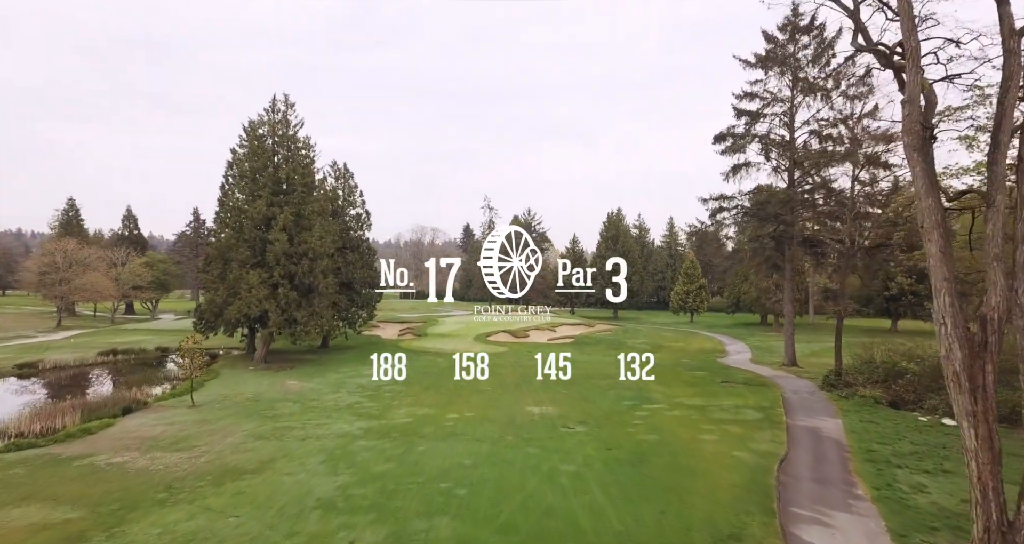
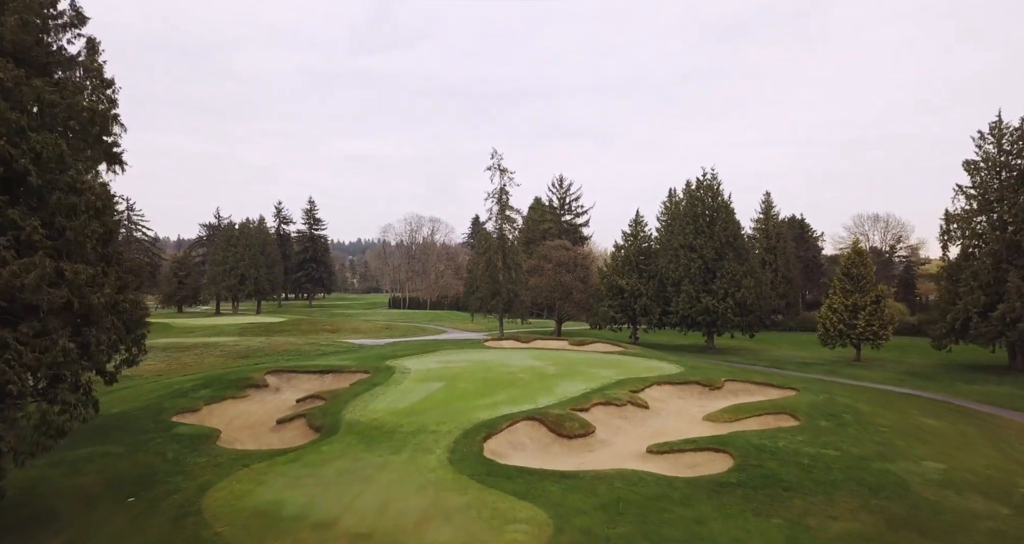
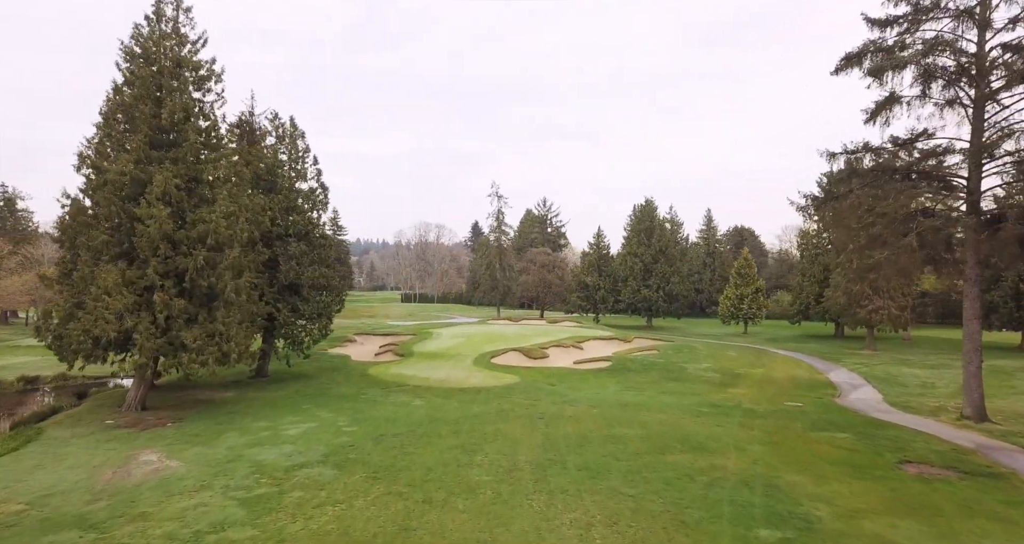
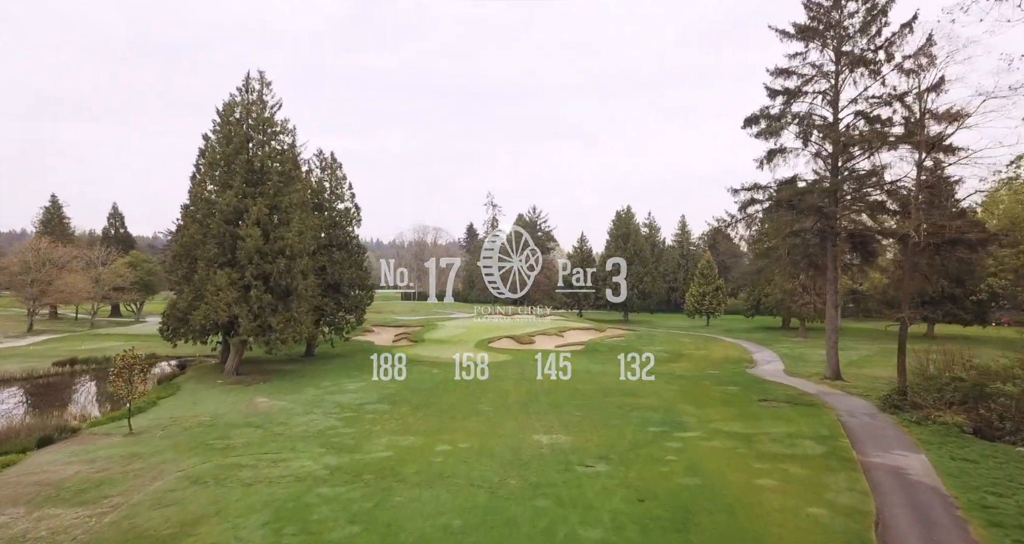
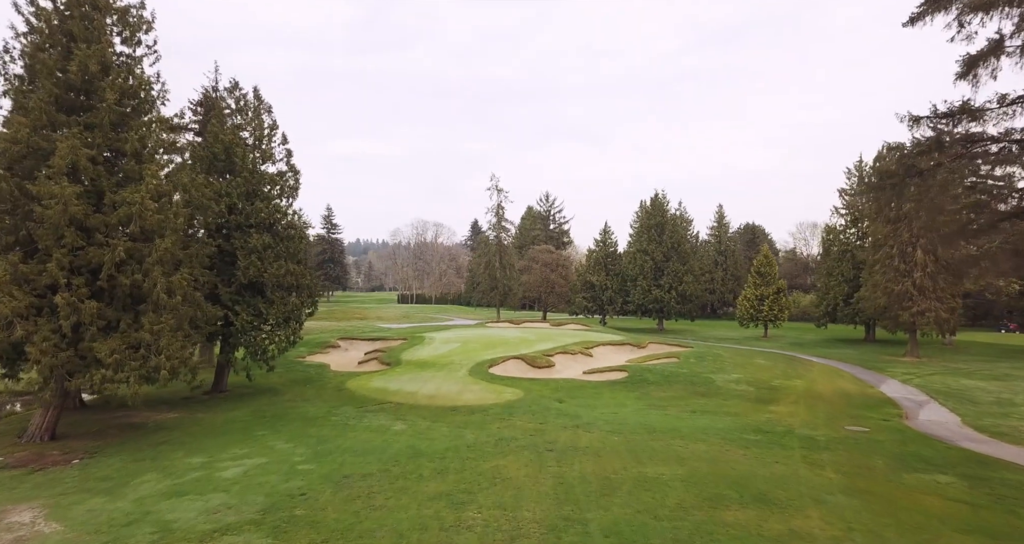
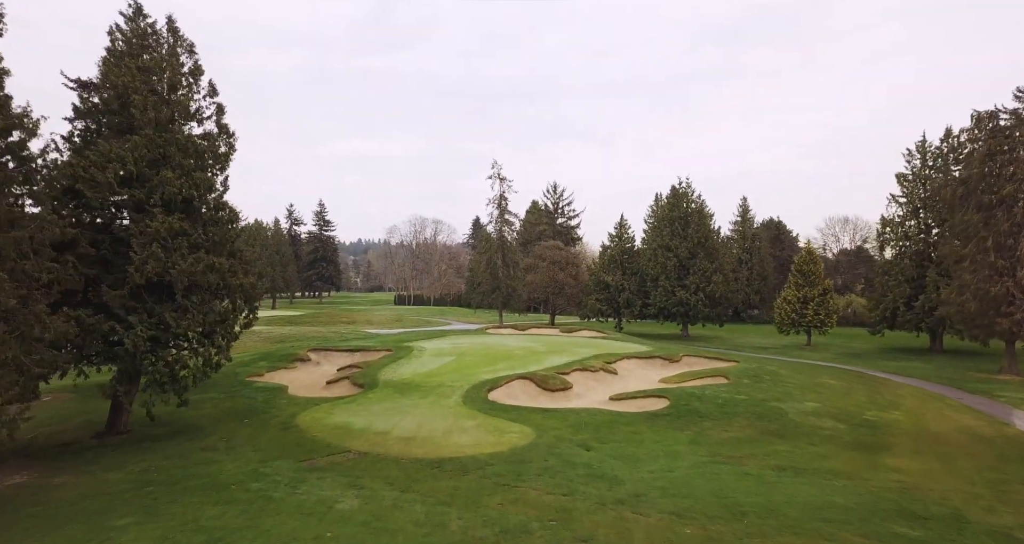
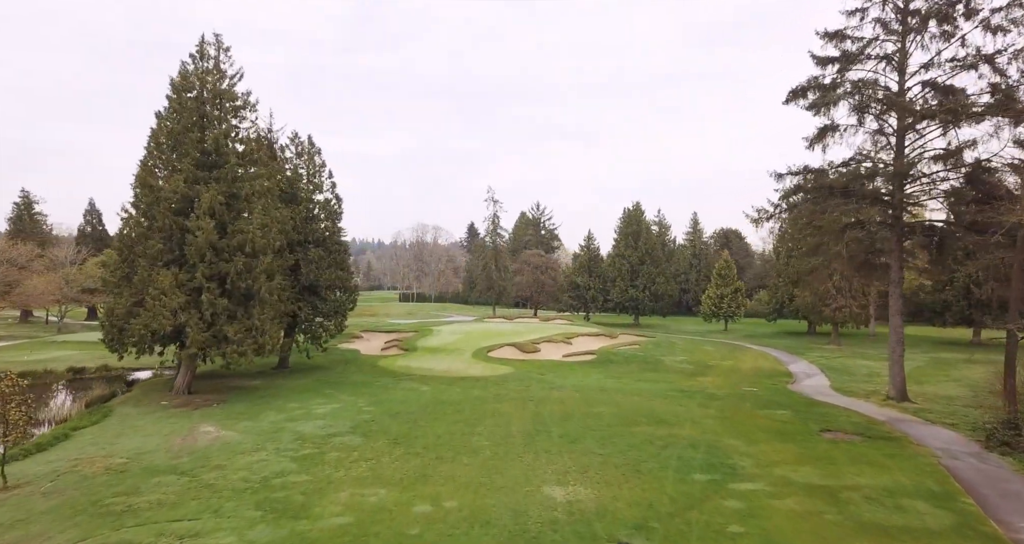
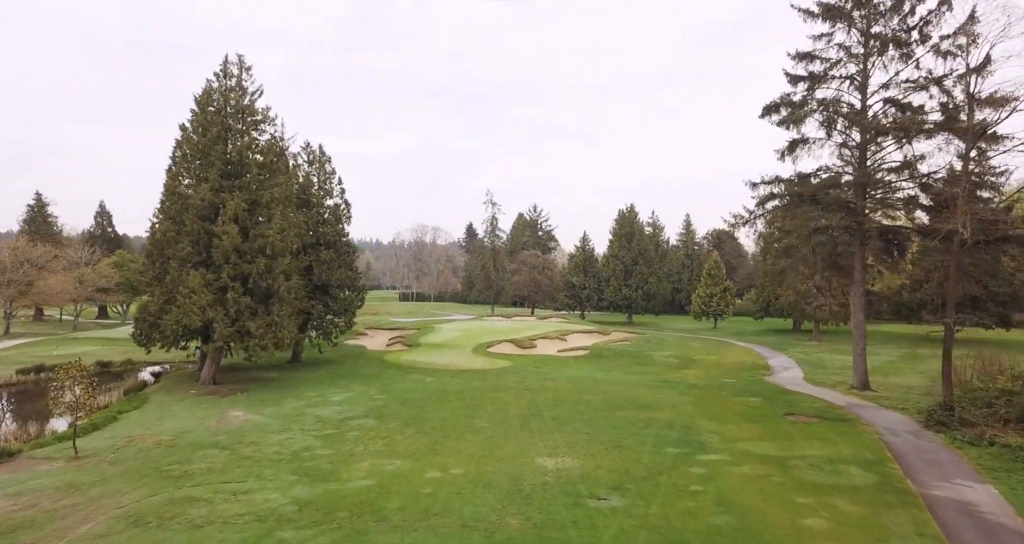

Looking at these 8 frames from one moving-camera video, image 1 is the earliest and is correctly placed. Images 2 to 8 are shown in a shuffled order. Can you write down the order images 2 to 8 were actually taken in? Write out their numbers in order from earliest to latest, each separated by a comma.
4, 8, 7, 3, 5, 6, 2
